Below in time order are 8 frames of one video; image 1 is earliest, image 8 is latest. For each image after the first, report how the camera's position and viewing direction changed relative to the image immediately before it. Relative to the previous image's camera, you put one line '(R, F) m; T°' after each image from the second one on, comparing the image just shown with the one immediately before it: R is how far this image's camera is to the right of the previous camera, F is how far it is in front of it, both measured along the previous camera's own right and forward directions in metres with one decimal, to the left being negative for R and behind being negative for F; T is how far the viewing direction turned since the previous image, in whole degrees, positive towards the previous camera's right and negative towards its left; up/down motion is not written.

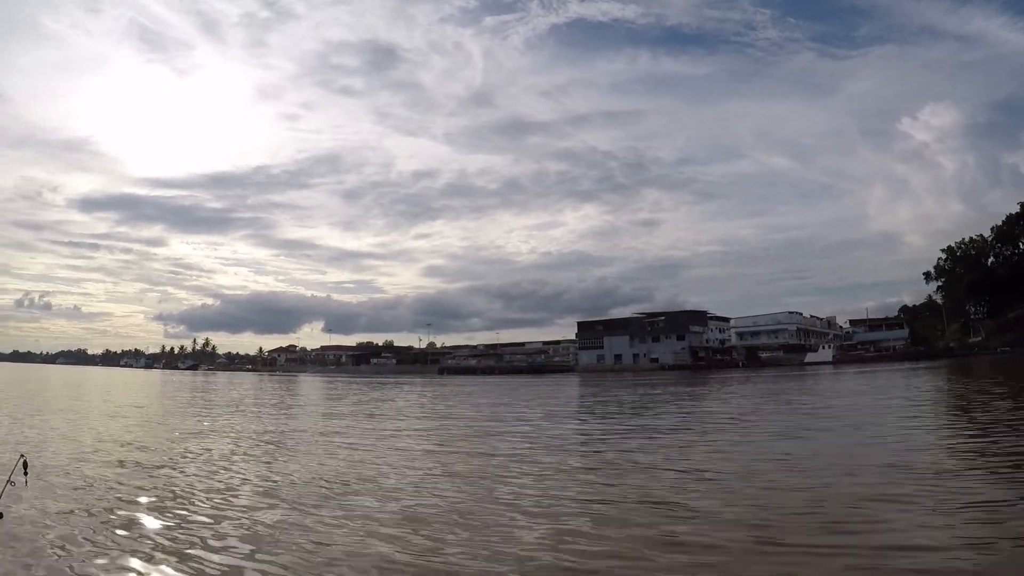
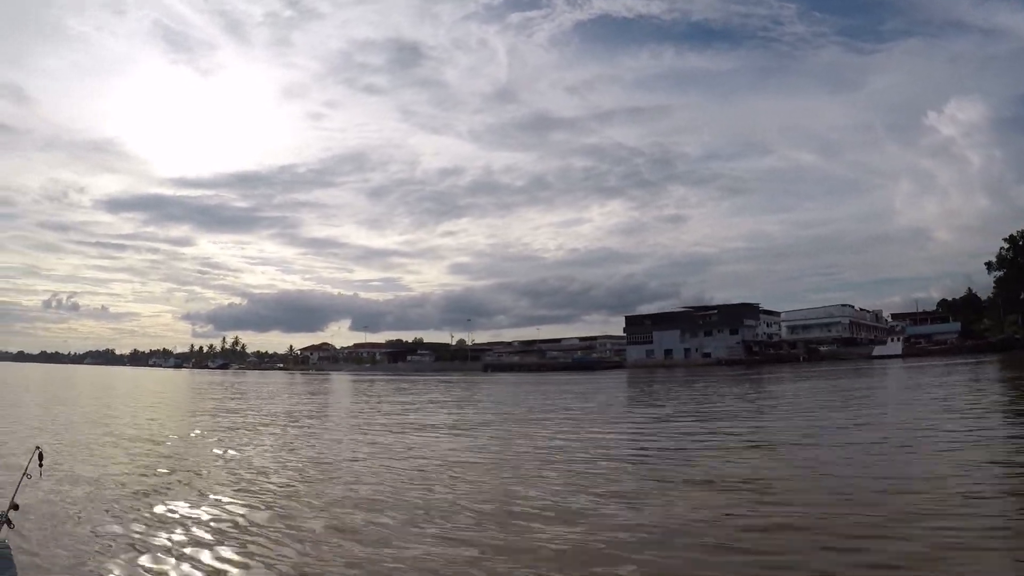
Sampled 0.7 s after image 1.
(-1.3, +0.9) m; -2°
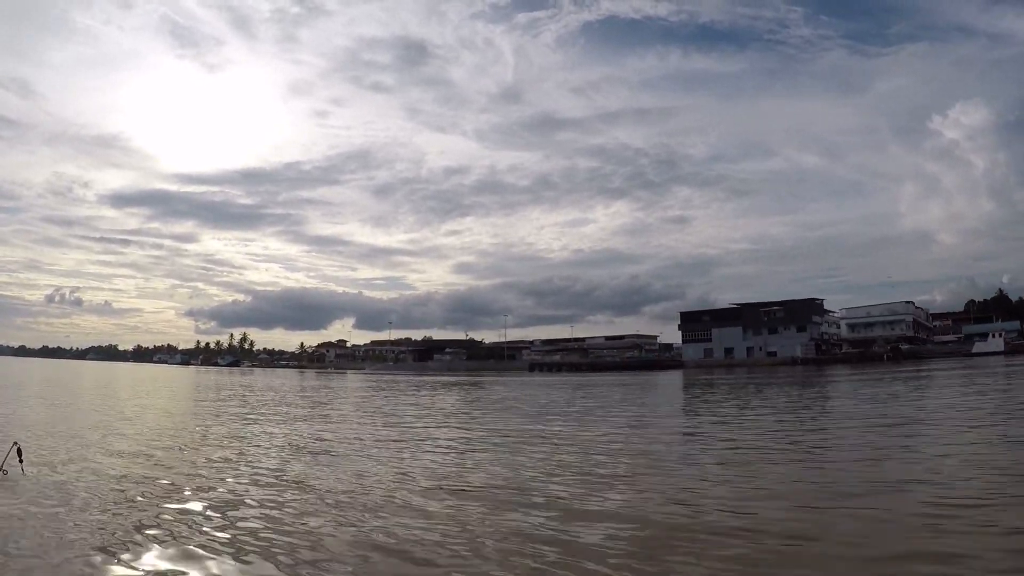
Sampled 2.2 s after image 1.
(-2.5, +2.6) m; 0°
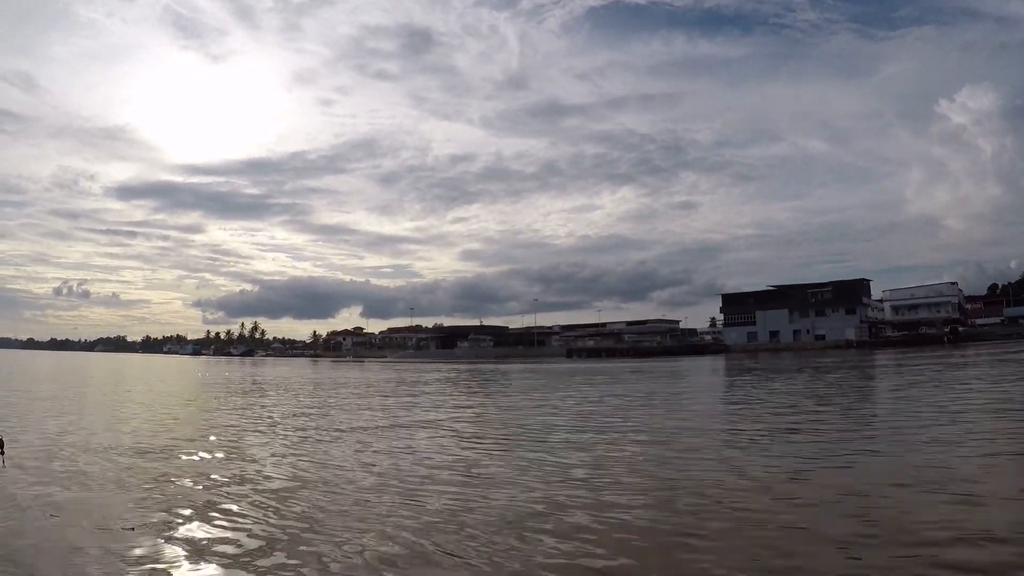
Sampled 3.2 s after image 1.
(-1.5, +1.3) m; -1°
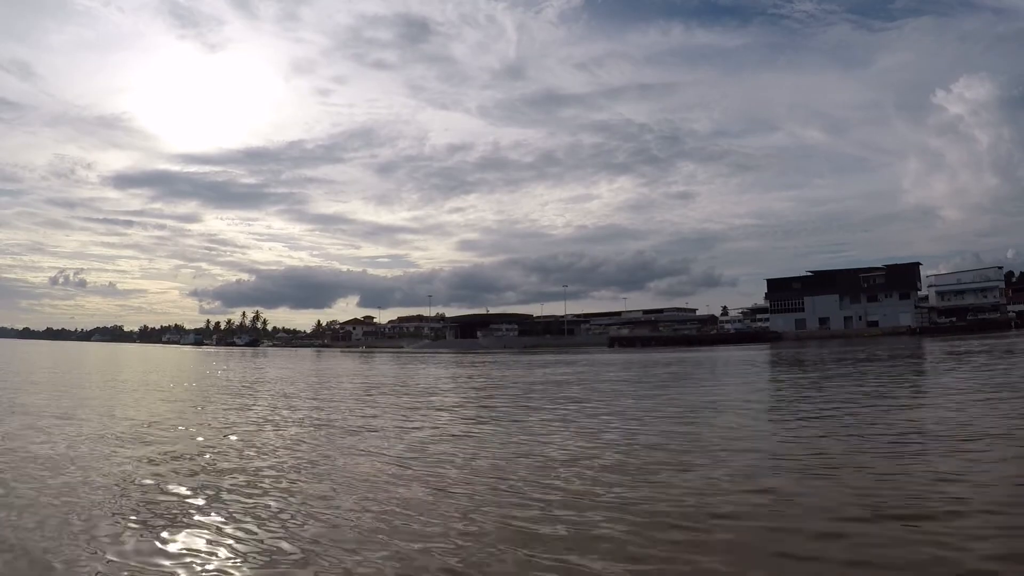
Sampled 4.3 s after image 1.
(-1.9, +1.5) m; 0°
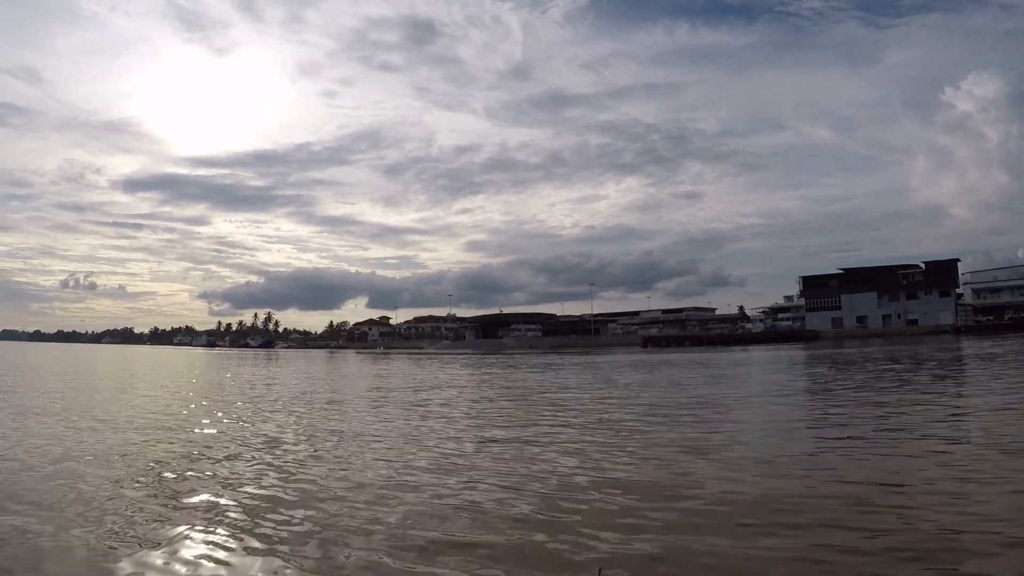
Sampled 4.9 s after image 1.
(-1.1, +0.4) m; -1°
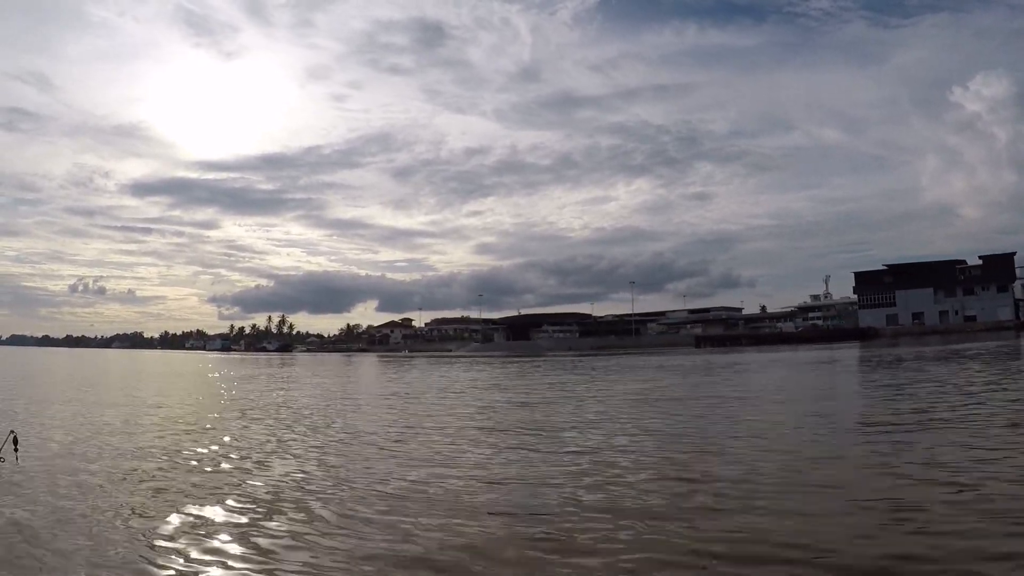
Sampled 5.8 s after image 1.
(-1.8, +0.7) m; -1°
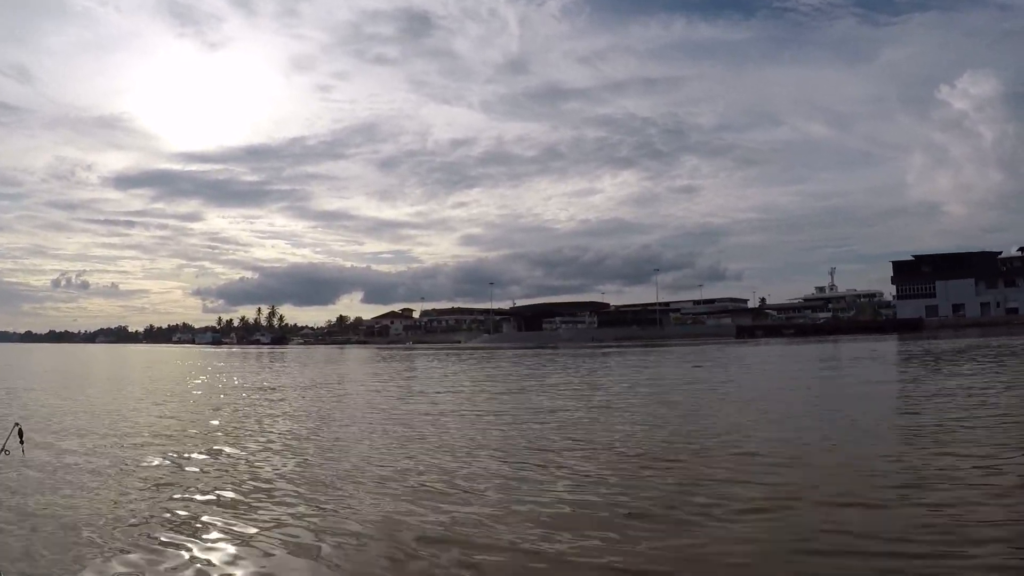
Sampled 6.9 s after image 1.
(-1.9, +1.4) m; +1°
